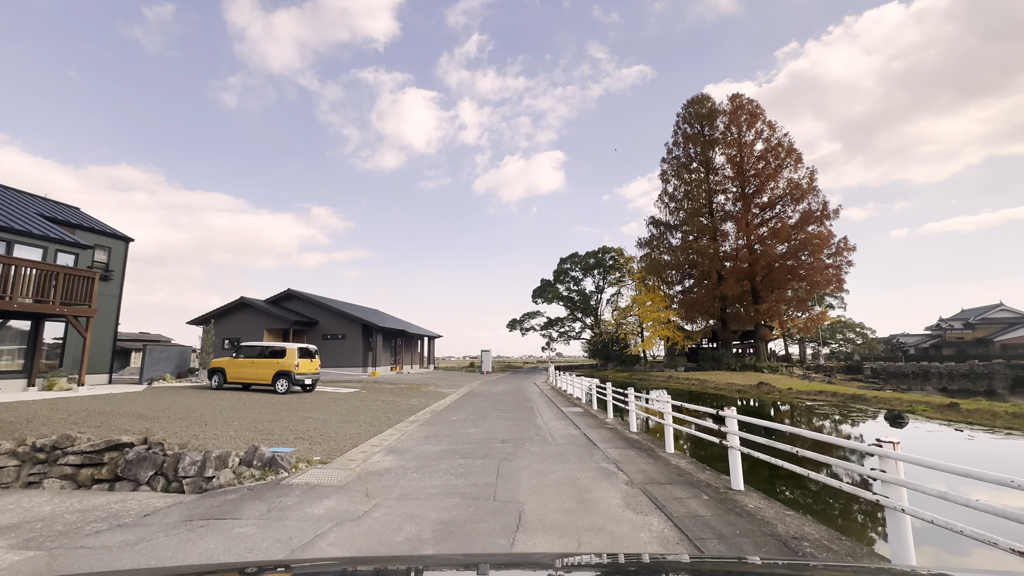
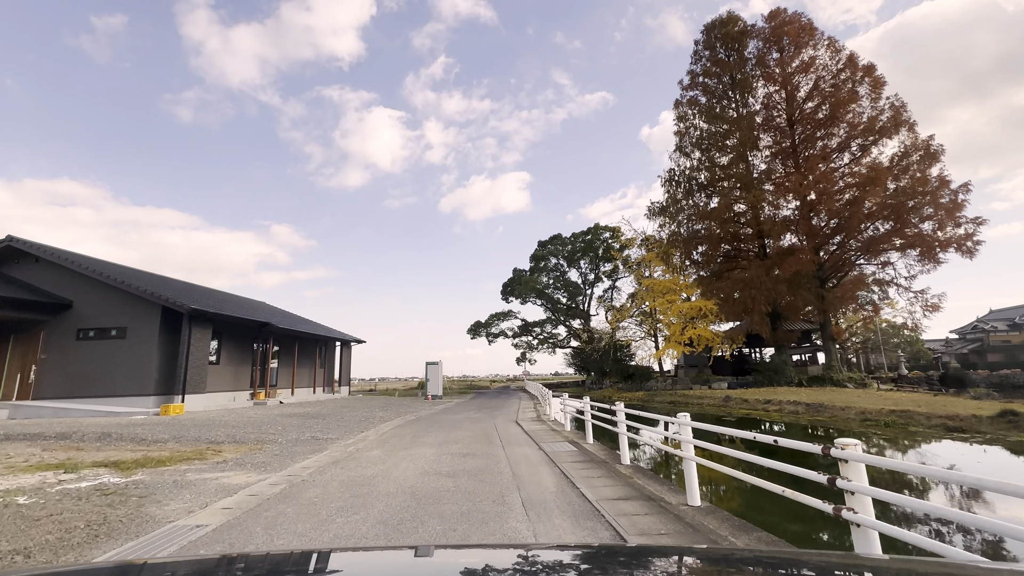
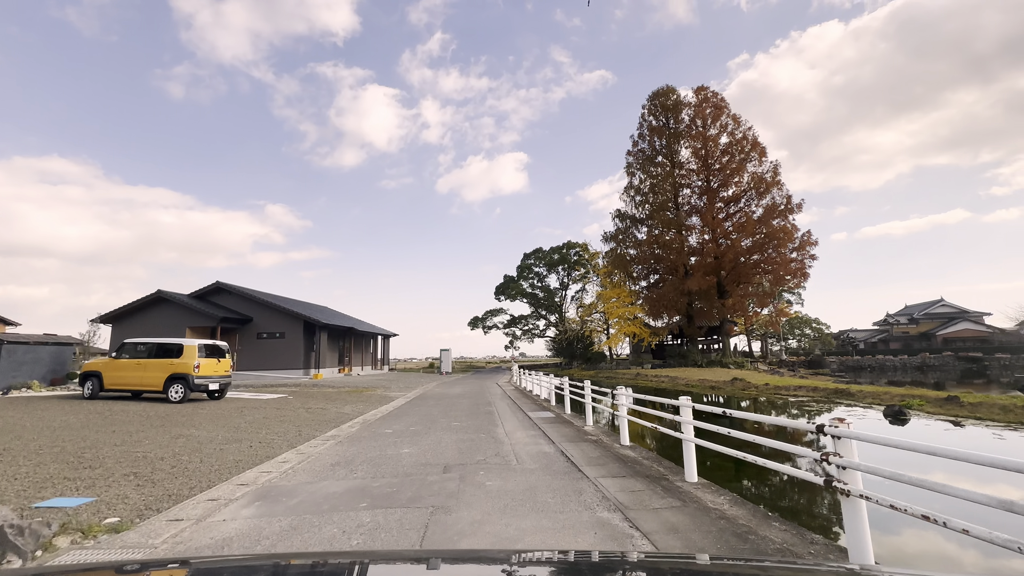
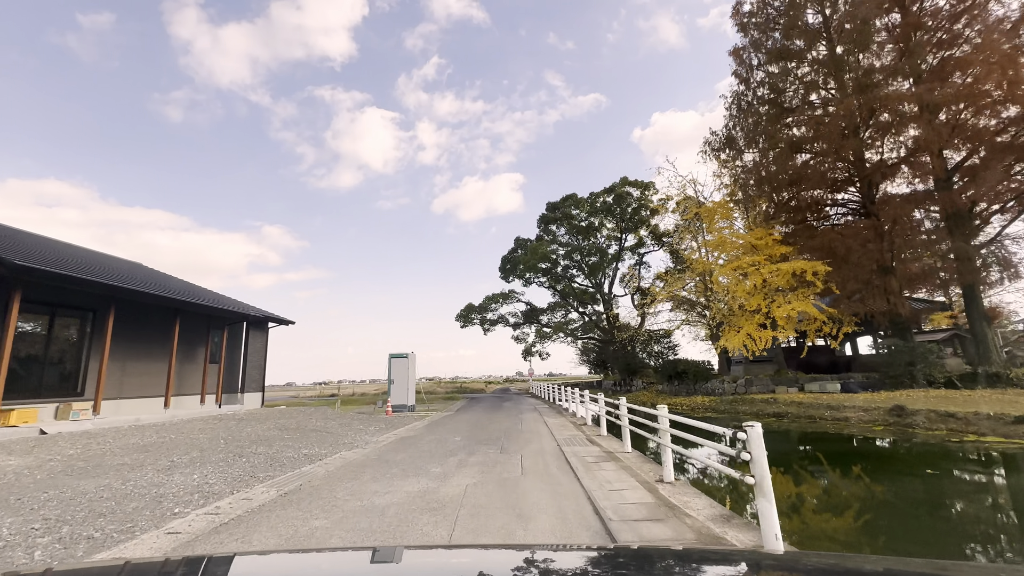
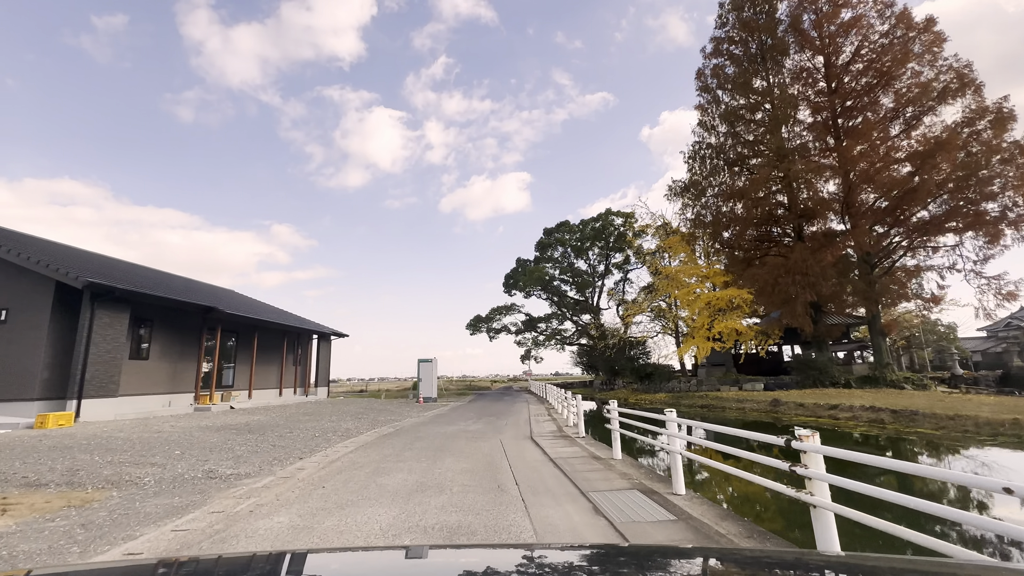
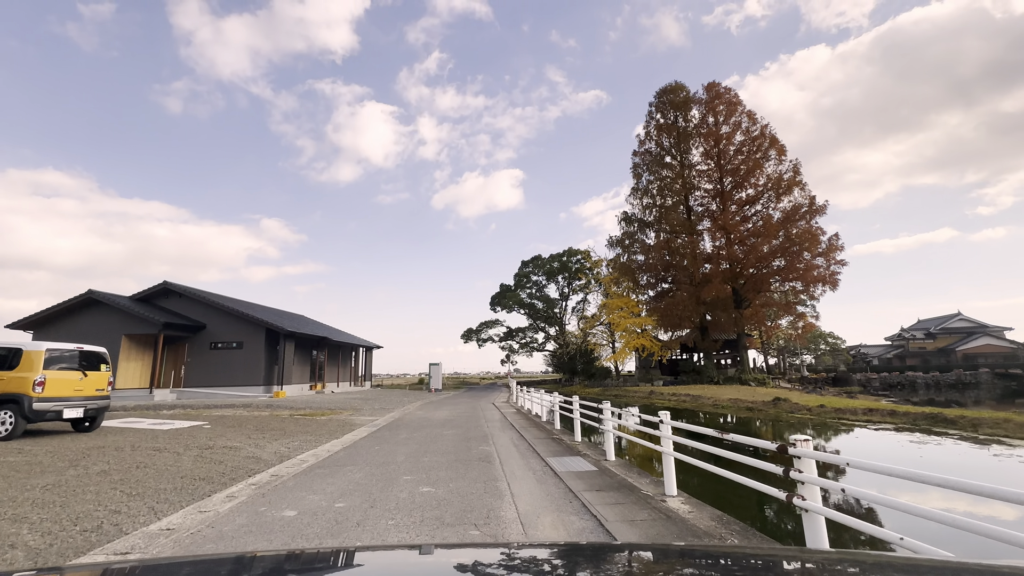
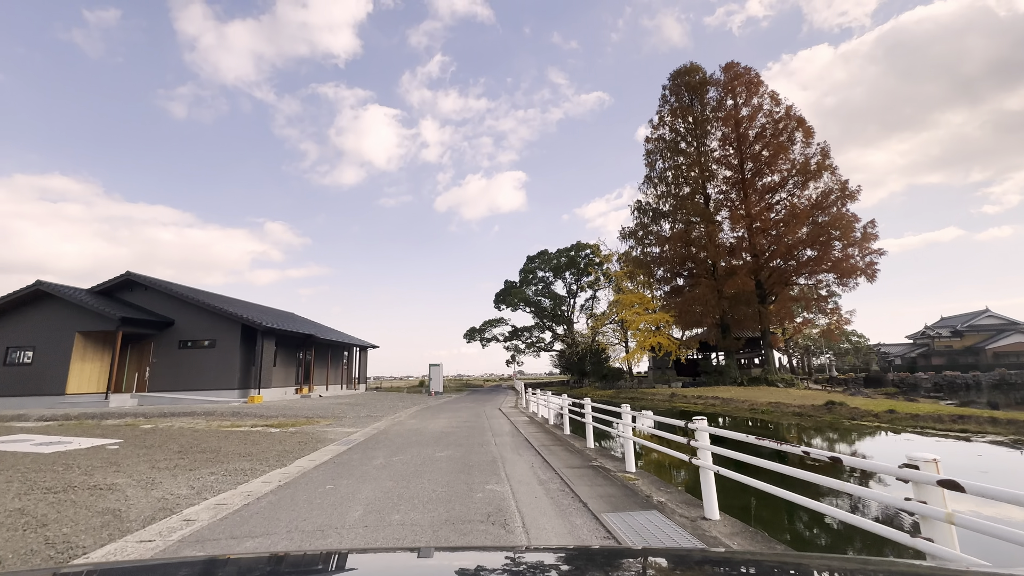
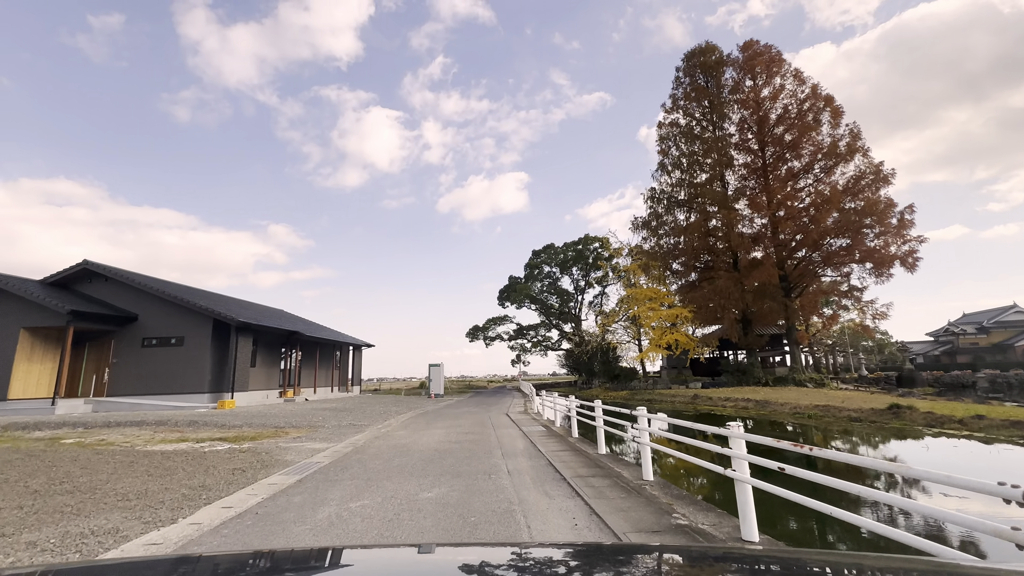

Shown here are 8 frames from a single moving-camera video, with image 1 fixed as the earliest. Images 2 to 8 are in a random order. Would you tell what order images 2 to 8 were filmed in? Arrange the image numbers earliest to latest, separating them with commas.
3, 6, 7, 8, 2, 5, 4
